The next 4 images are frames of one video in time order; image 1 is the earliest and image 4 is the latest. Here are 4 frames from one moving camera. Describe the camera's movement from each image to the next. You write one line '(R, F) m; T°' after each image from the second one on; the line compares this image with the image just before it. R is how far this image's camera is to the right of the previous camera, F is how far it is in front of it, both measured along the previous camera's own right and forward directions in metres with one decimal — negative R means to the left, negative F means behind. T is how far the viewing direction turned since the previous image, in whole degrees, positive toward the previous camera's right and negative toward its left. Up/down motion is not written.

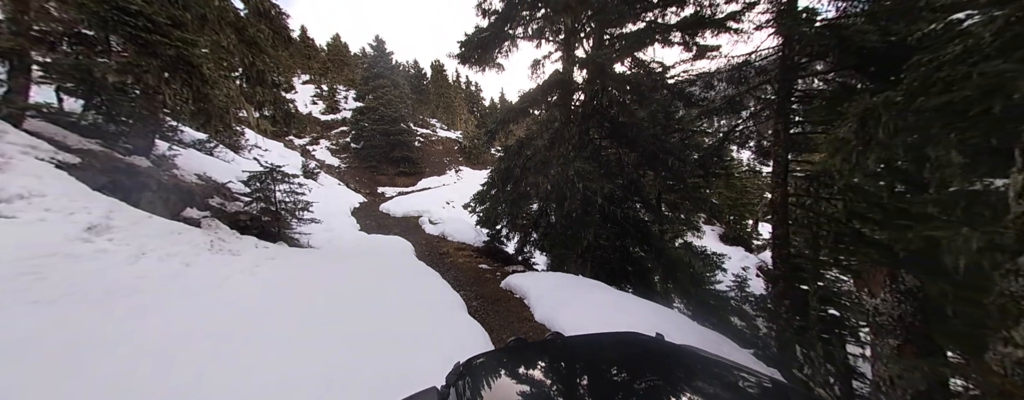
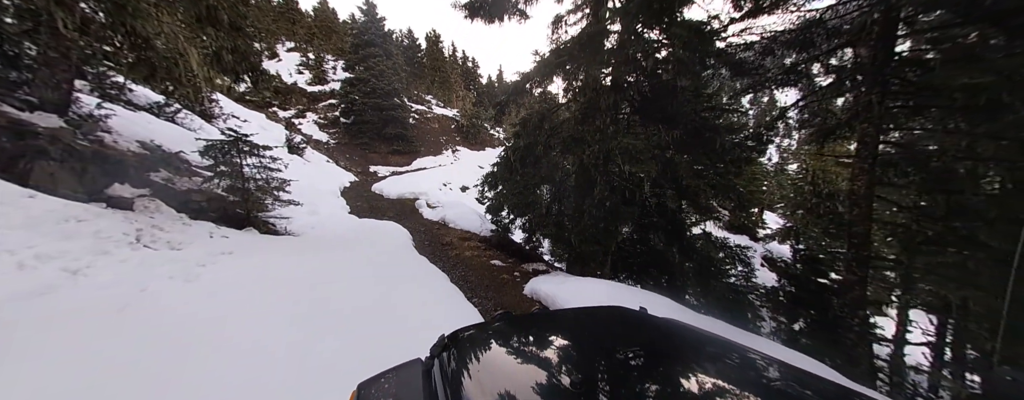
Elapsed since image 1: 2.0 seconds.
(-0.4, +0.8) m; +1°
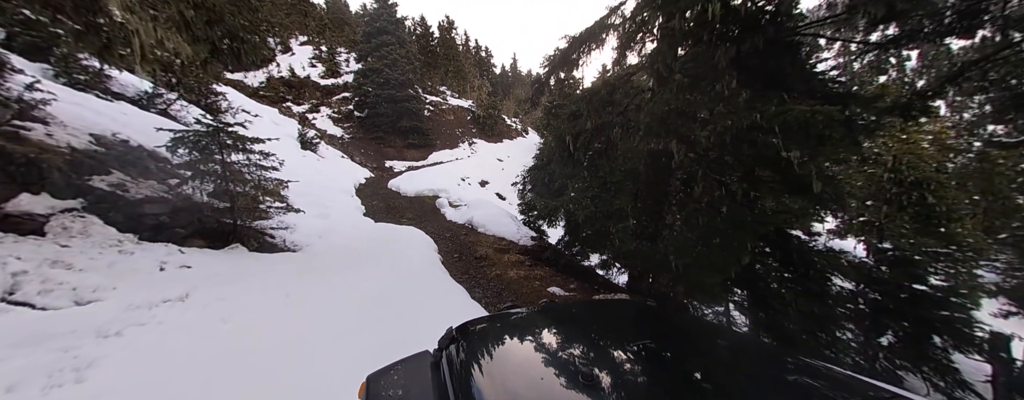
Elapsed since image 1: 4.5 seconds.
(-0.5, +1.1) m; -3°
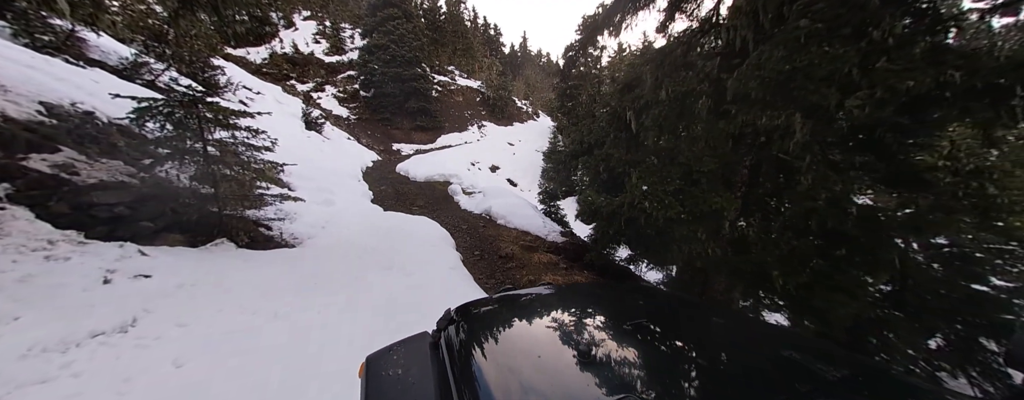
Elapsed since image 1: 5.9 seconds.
(-0.3, +0.6) m; -1°
